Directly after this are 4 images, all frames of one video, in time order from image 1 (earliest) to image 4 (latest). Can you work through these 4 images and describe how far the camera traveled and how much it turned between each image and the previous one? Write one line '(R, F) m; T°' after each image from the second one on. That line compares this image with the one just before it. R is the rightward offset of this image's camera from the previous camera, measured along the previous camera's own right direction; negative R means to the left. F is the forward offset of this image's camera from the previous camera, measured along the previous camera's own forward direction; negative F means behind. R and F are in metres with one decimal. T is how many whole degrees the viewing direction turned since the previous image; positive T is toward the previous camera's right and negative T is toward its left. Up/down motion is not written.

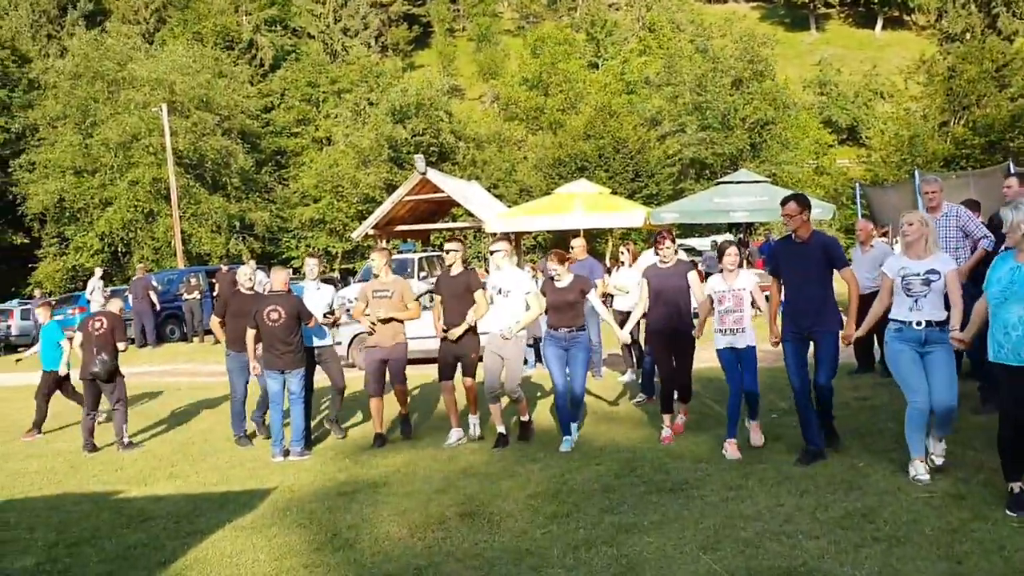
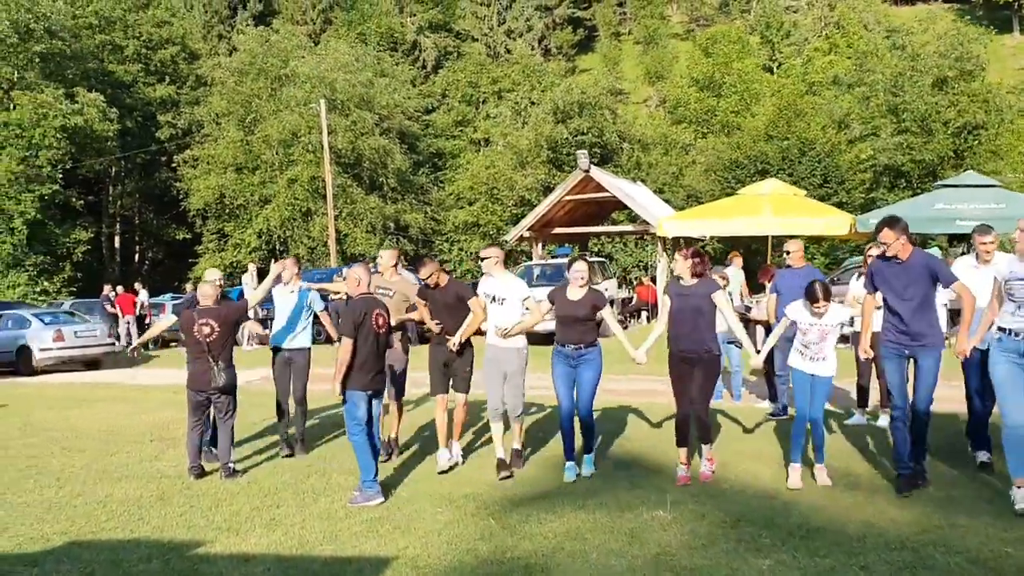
(-0.4, +2.0) m; -9°
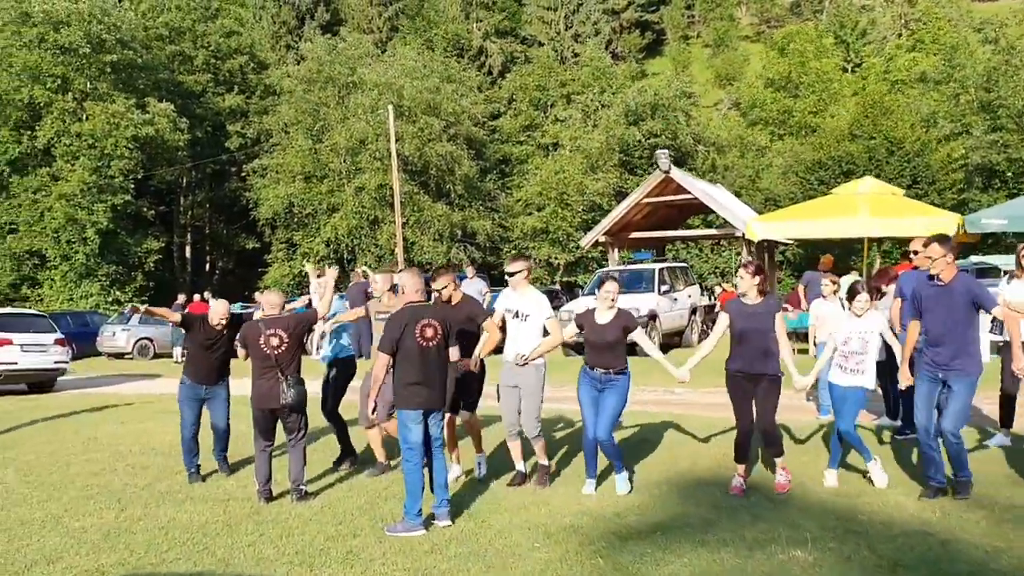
(-0.2, +0.7) m; -4°
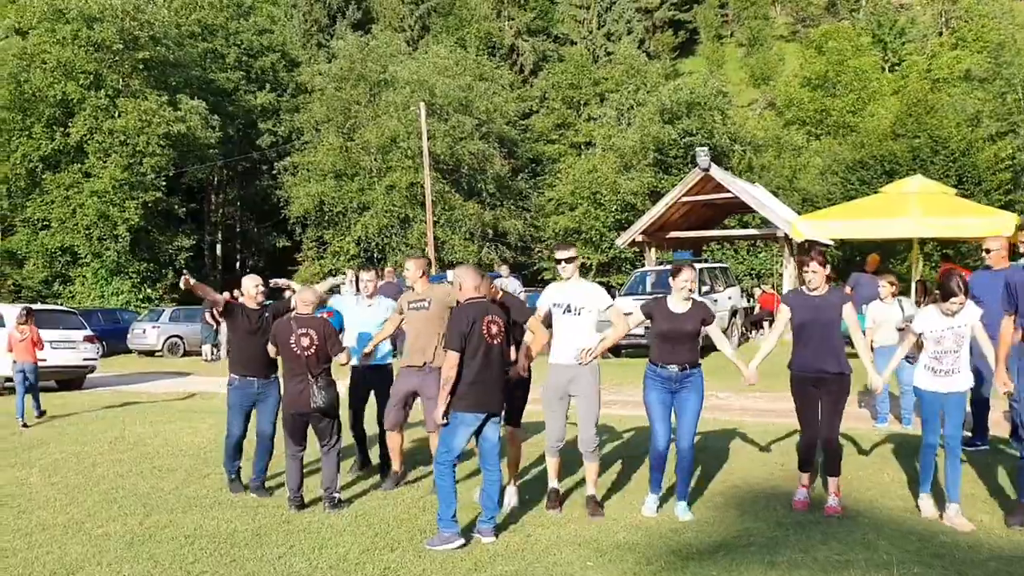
(-0.1, +0.4) m; -2°
